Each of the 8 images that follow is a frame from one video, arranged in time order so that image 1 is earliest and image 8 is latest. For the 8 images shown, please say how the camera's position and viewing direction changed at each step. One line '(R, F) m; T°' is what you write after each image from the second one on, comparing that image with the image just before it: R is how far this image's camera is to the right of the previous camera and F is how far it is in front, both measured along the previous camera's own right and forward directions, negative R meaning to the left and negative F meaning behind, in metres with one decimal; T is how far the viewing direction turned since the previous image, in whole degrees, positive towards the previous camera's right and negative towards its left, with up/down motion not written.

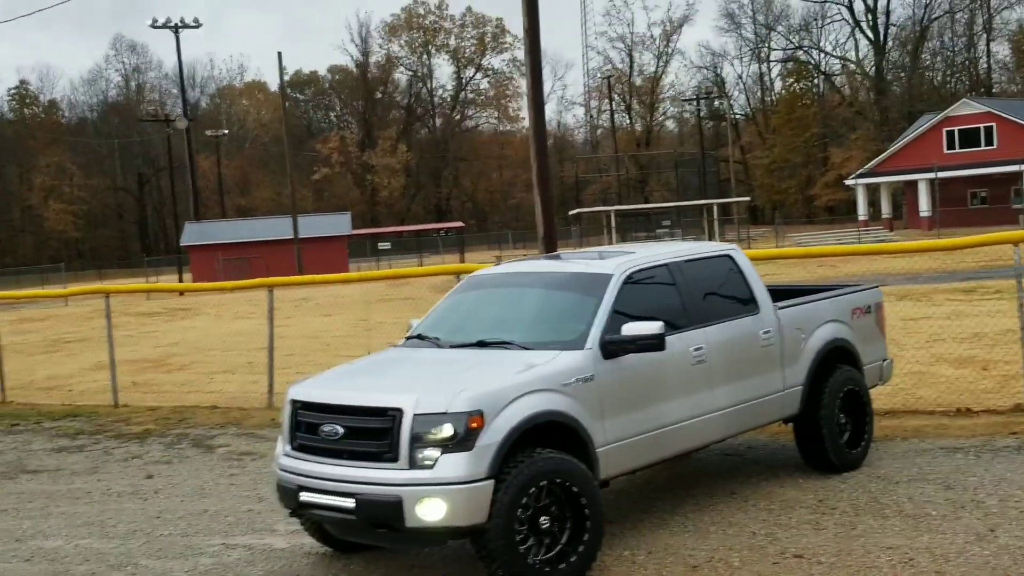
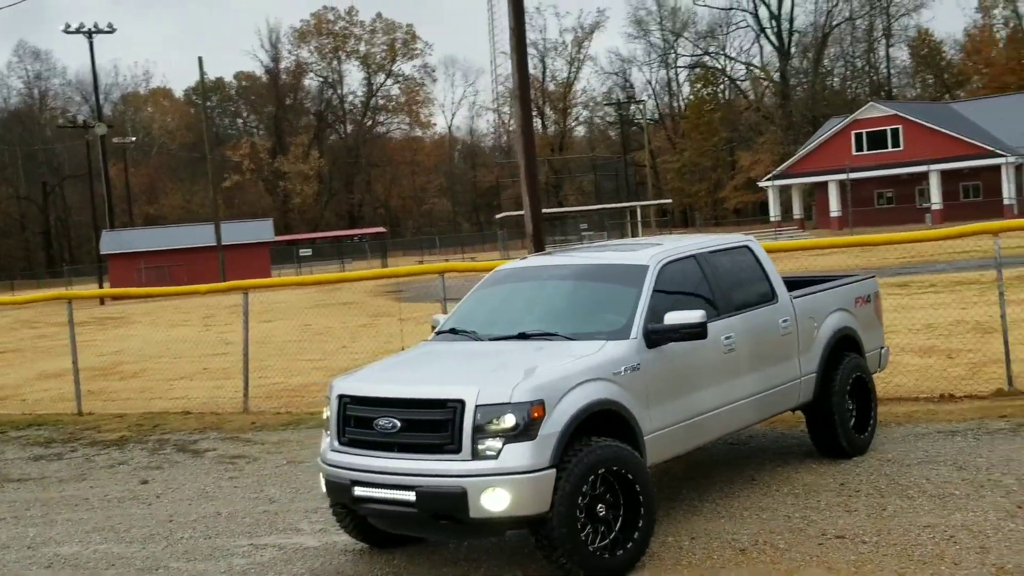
(-0.6, 0.0) m; +4°
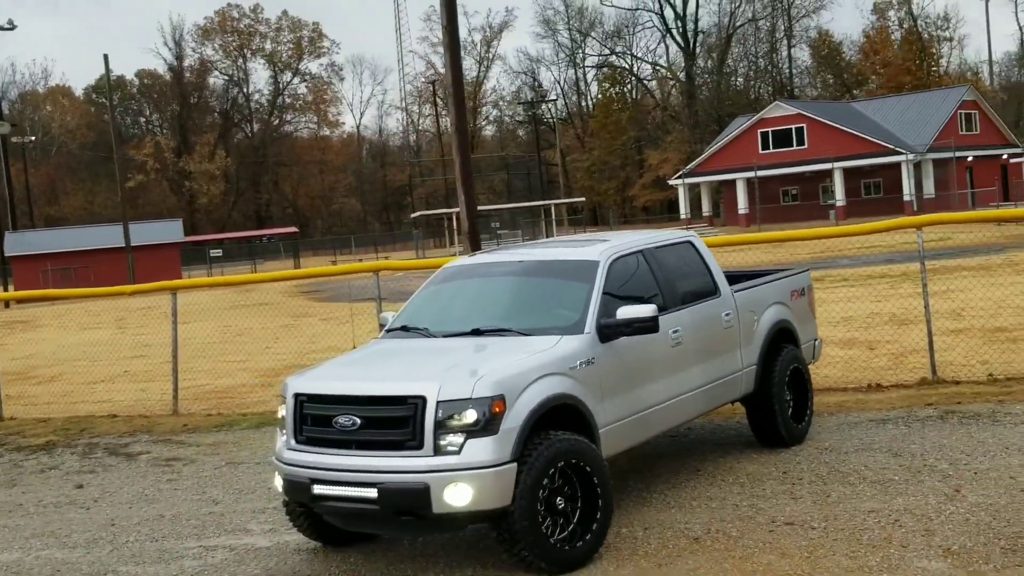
(-0.2, 0.0) m; +4°
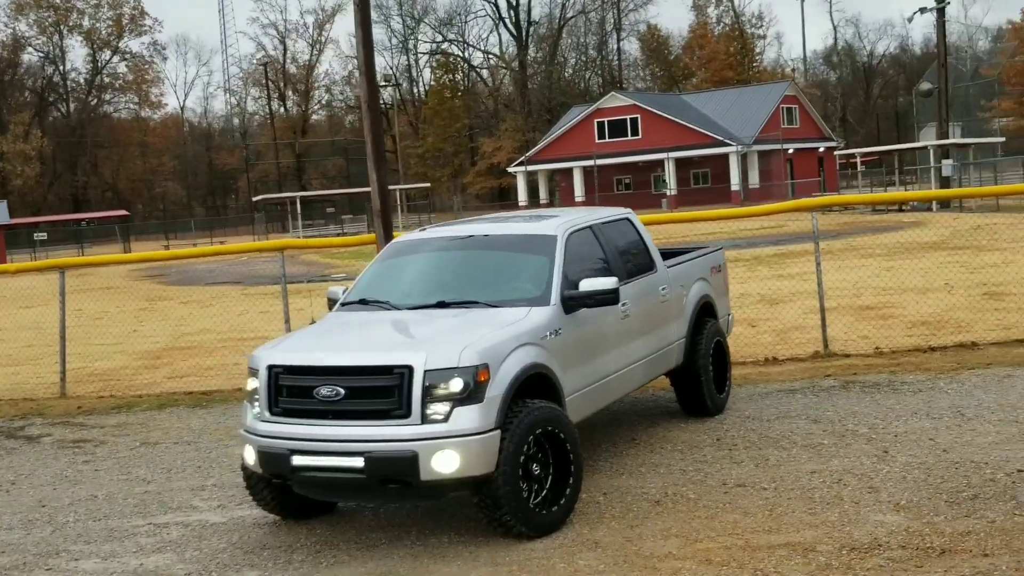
(-0.7, -0.1) m; +8°
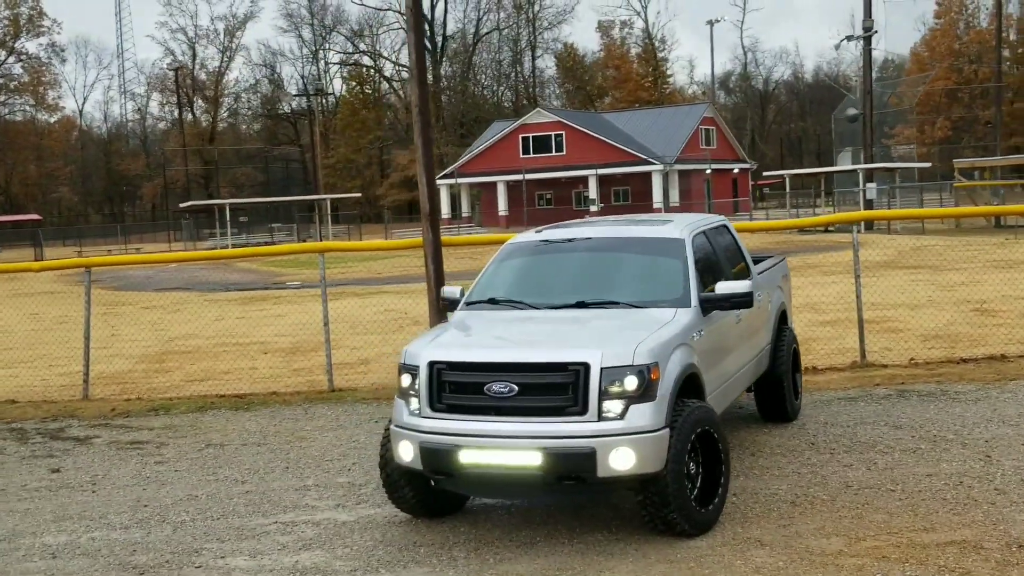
(-1.2, 0.0) m; +5°
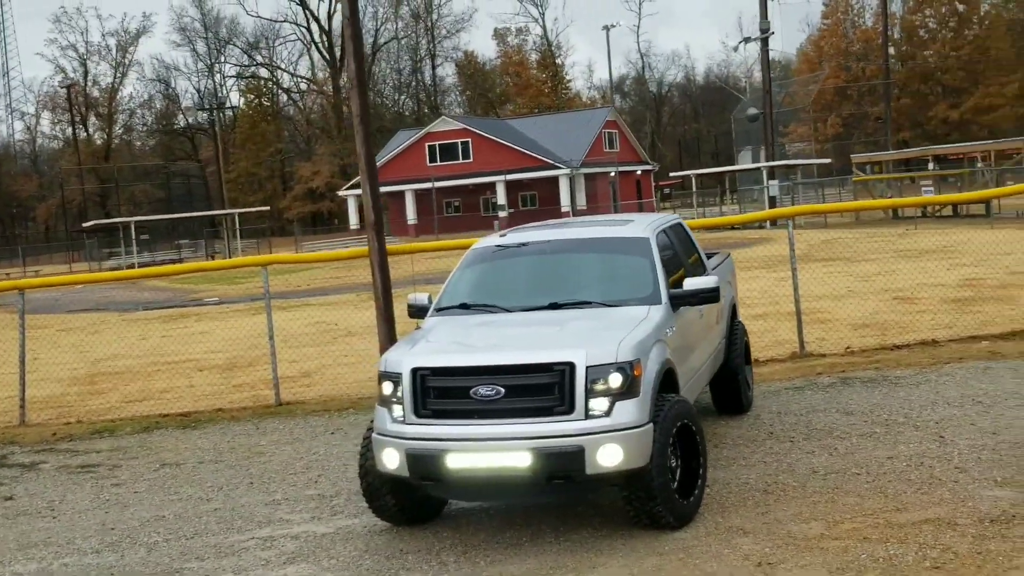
(-0.3, 0.0) m; +4°
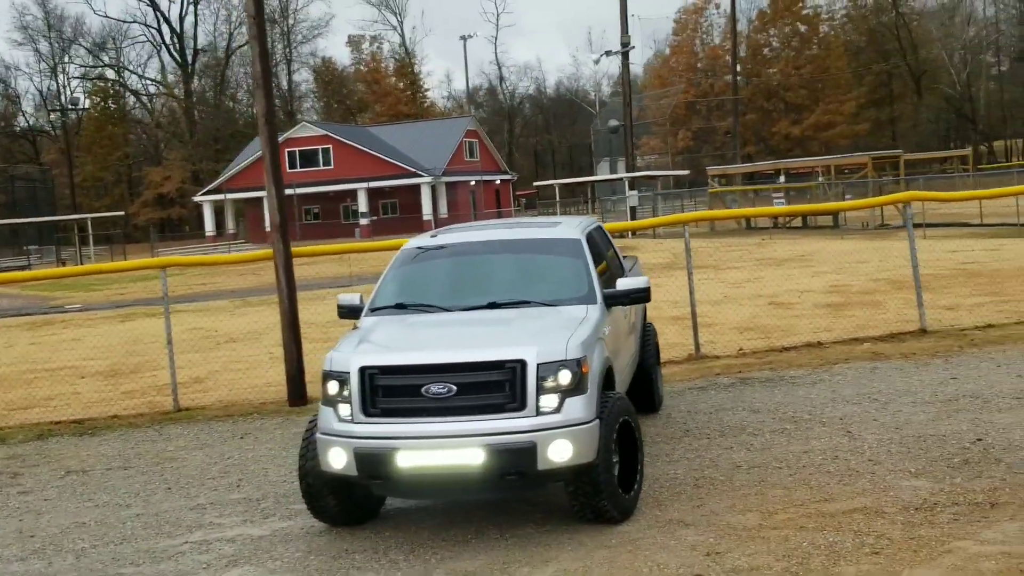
(-0.4, 0.0) m; +7°
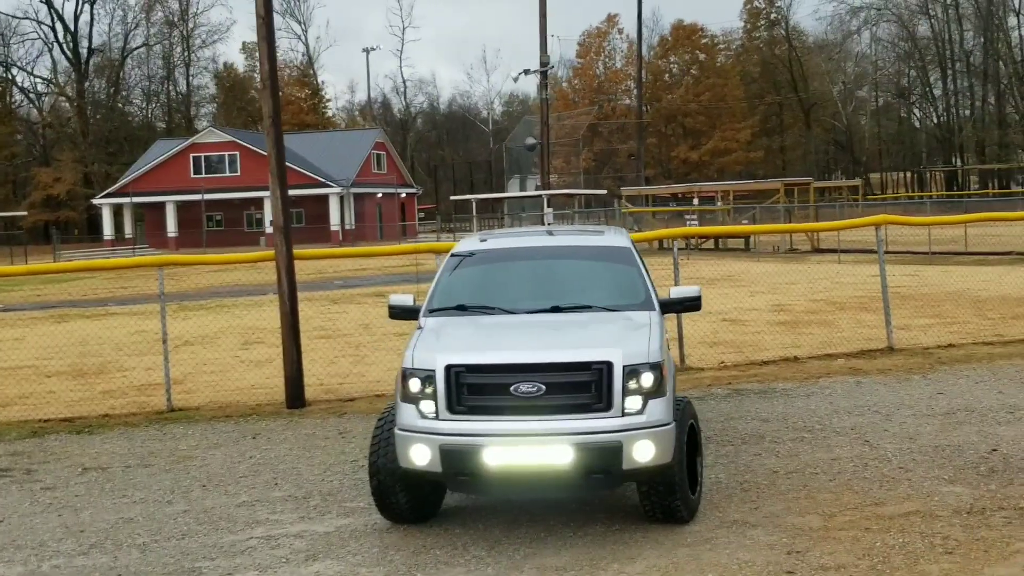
(-0.9, -0.1) m; +5°
